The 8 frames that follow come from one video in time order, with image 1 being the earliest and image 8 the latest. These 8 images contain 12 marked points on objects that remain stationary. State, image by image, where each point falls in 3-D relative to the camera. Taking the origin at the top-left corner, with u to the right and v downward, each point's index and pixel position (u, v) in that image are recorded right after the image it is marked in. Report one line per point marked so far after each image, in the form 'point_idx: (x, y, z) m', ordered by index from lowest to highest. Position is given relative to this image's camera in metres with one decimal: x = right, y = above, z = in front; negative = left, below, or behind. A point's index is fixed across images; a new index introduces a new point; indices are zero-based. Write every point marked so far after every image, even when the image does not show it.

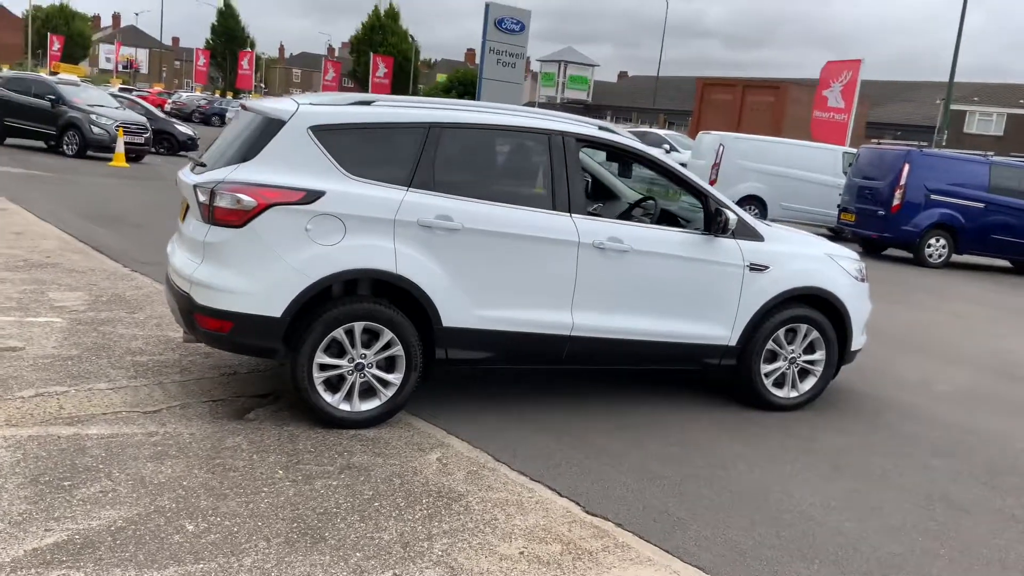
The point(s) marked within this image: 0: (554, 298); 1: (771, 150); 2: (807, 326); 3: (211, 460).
0: (+0.2, -0.1, +5.2) m
1: (+5.2, +2.8, +18.4) m
2: (+1.9, -0.2, +5.9) m
3: (-1.4, -0.8, +4.3) m
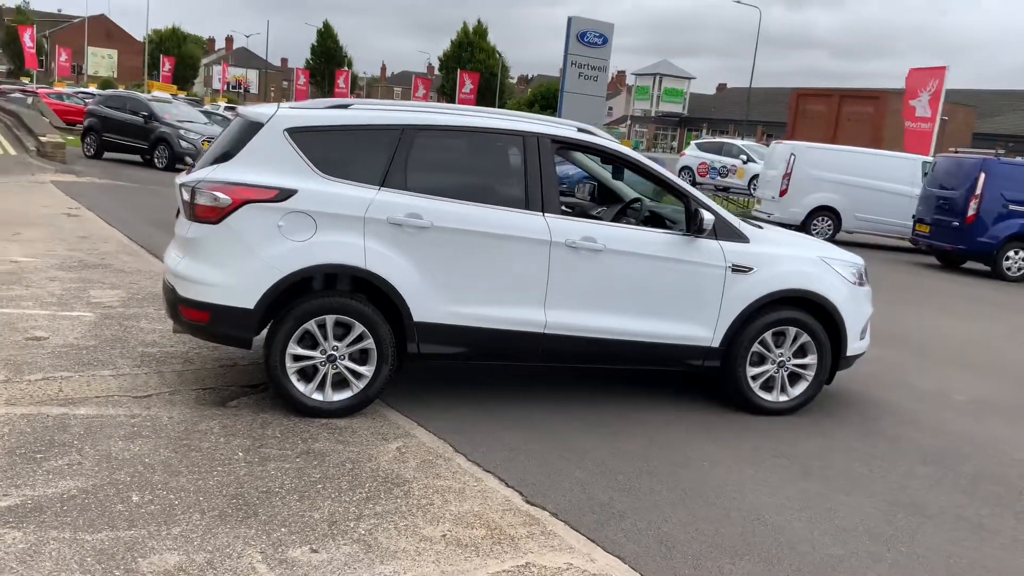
0: (+0.1, 0.0, +5.3) m
1: (+6.5, +2.5, +17.9) m
2: (+1.8, -0.3, +5.8) m
3: (-1.7, -0.8, +4.6) m
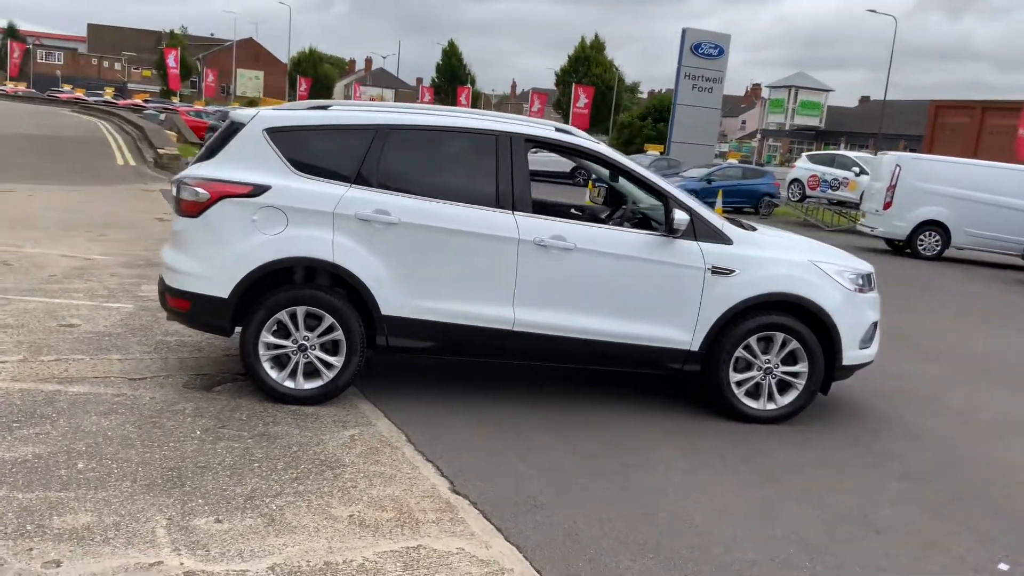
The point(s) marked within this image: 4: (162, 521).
0: (-0.1, 0.0, +5.4) m
1: (+8.2, +2.2, +16.9) m
2: (+1.7, -0.3, +5.6) m
3: (-2.0, -0.7, +4.9) m
4: (-1.4, -1.0, +3.8) m
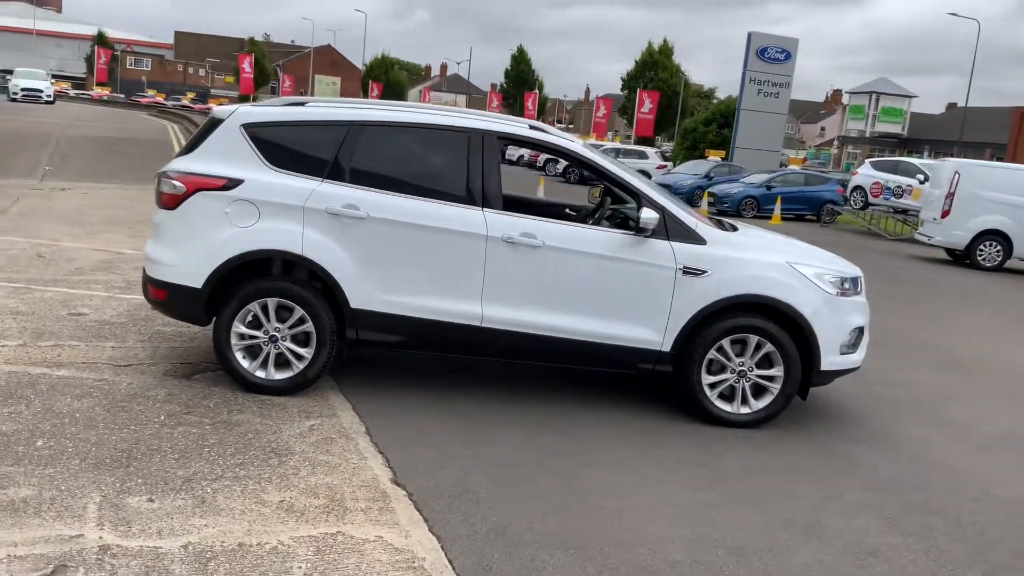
0: (-0.3, 0.0, +5.4) m
1: (+9.0, +1.9, +16.2) m
2: (+1.5, -0.3, +5.5) m
3: (-2.2, -0.6, +5.1) m
4: (-1.8, -0.9, +3.9) m
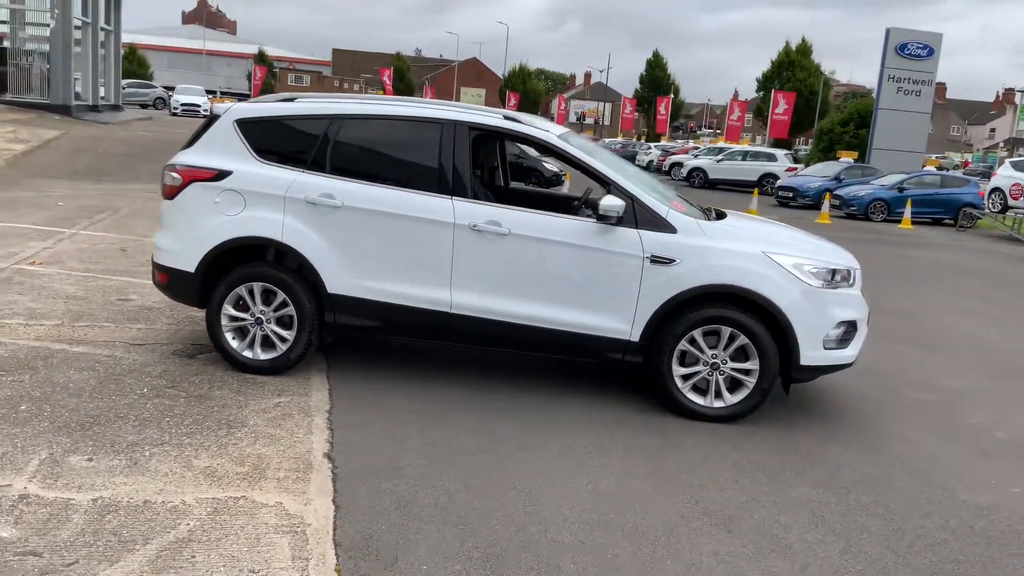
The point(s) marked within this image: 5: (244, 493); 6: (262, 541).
0: (-0.5, +0.1, +5.5) m
1: (+10.5, +1.8, +14.7) m
2: (+1.3, -0.2, +5.3) m
3: (-2.4, -0.5, +5.5) m
4: (-2.2, -0.8, +4.3) m
5: (-1.2, -0.9, +4.1) m
6: (-1.0, -1.0, +3.6) m
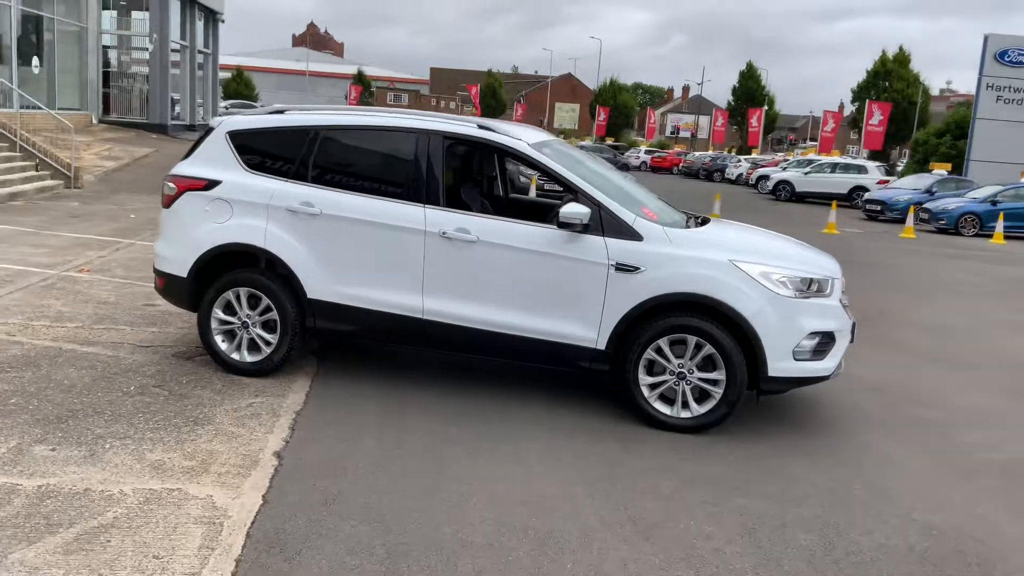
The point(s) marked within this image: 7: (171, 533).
0: (-0.7, 0.0, +5.6) m
1: (+11.3, +1.5, +13.5) m
2: (+1.1, -0.3, +5.2) m
3: (-2.6, -0.6, +5.8) m
4: (-2.5, -0.8, +4.6) m
5: (-1.5, -0.9, +4.2) m
6: (-1.4, -1.0, +3.8) m
7: (-1.4, -1.0, +3.8) m
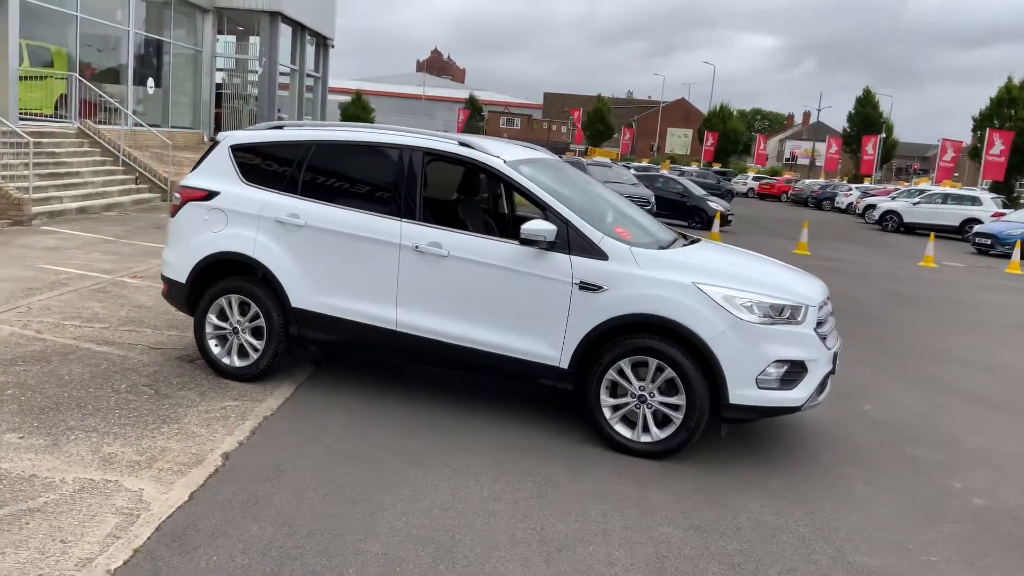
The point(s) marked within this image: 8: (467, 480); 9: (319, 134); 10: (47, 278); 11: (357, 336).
0: (-0.8, 0.0, +5.7) m
1: (+12.1, +0.8, +12.0) m
2: (+0.8, -0.4, +5.1) m
3: (-2.7, -0.6, +6.2) m
4: (-2.8, -0.8, +4.9) m
5: (-1.9, -0.9, +4.4) m
6: (-1.8, -1.0, +4.0) m
7: (-1.8, -1.0, +4.0) m
8: (-0.2, -1.0, +4.7) m
9: (-1.3, +1.0, +6.1) m
10: (-4.6, +0.1, +9.1) m
11: (-1.0, -0.3, +5.8) m
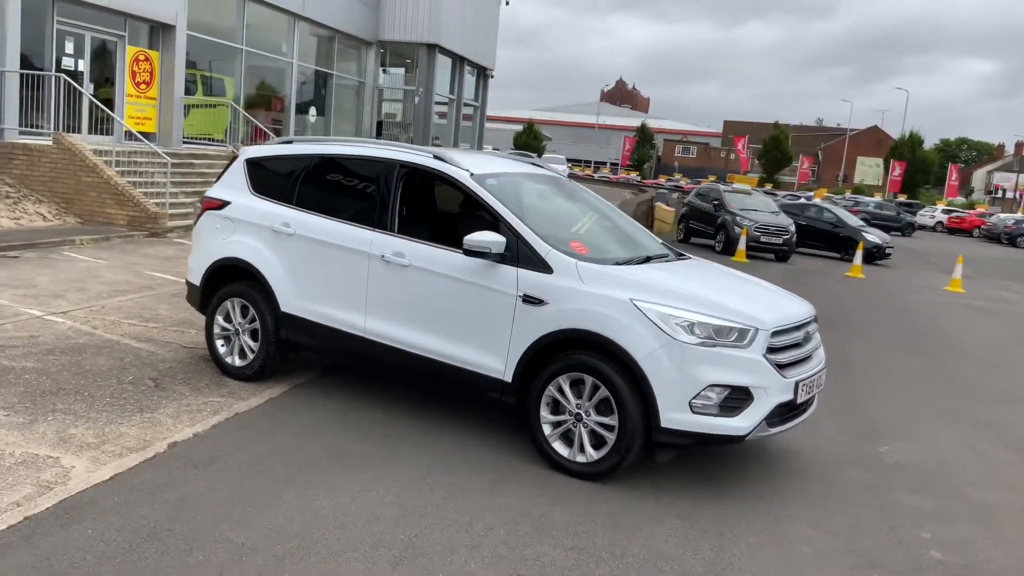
0: (-1.0, -0.1, +5.9) m
1: (+12.9, +0.1, +9.5) m
2: (+0.4, -0.5, +4.9) m
3: (-2.8, -0.6, +6.7) m
4: (-3.2, -0.7, +5.5) m
5: (-2.4, -0.9, +4.8) m
6: (-2.4, -1.0, +4.4) m
7: (-2.4, -1.0, +4.3) m
8: (-0.7, -1.0, +4.8) m
9: (-1.3, +1.0, +6.4) m
10: (-4.0, +0.1, +9.9) m
11: (-1.2, -0.4, +6.0) m
